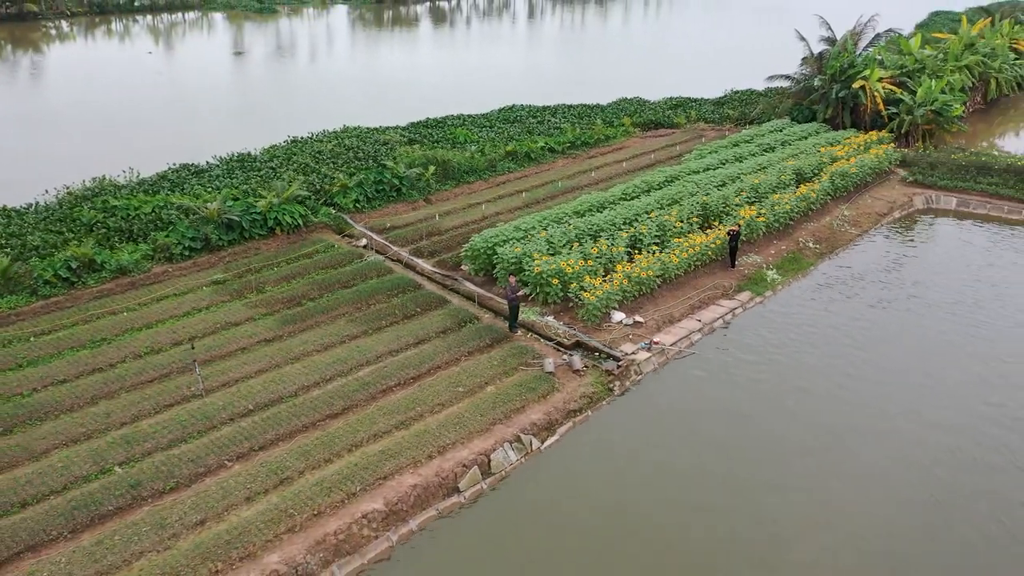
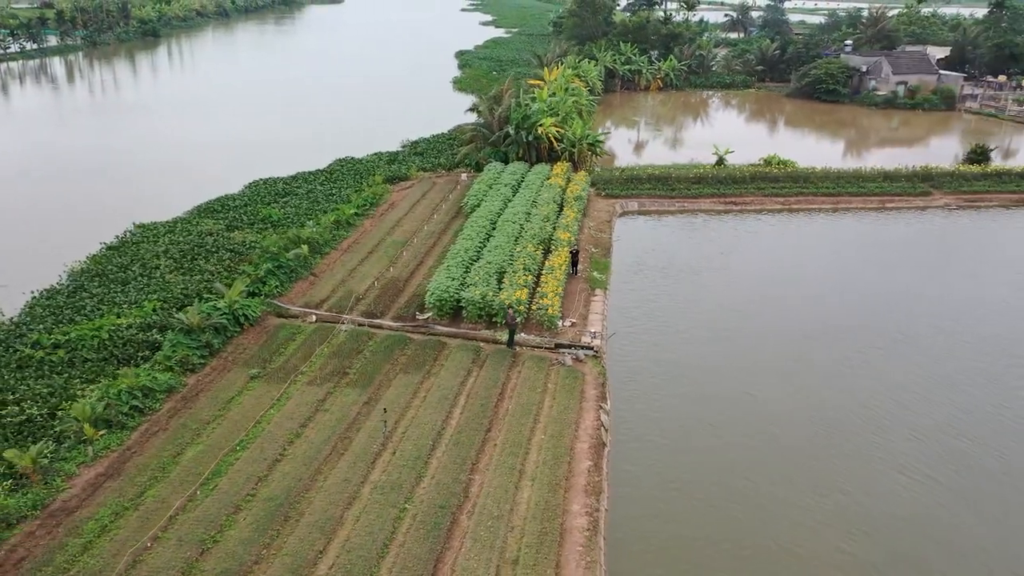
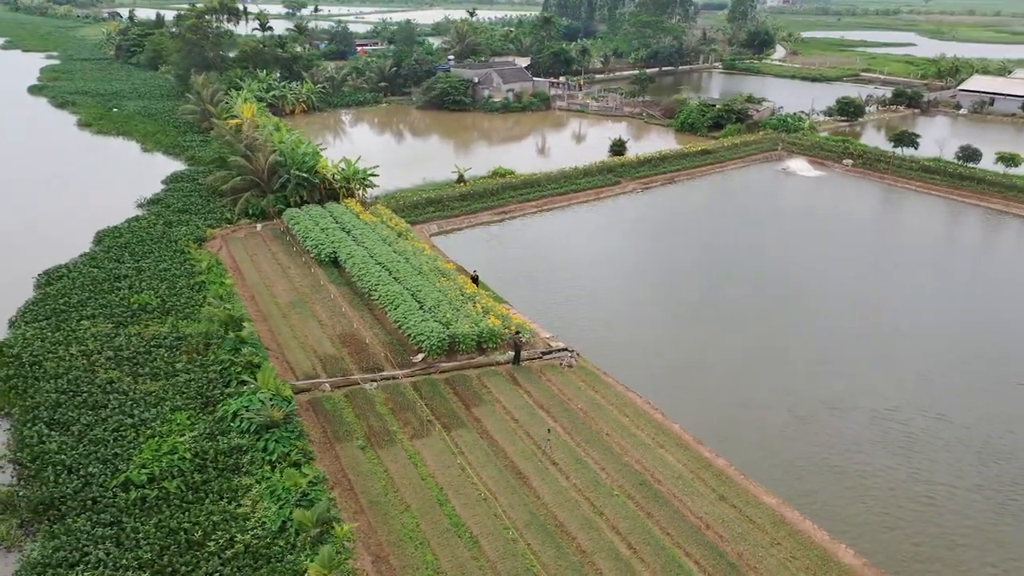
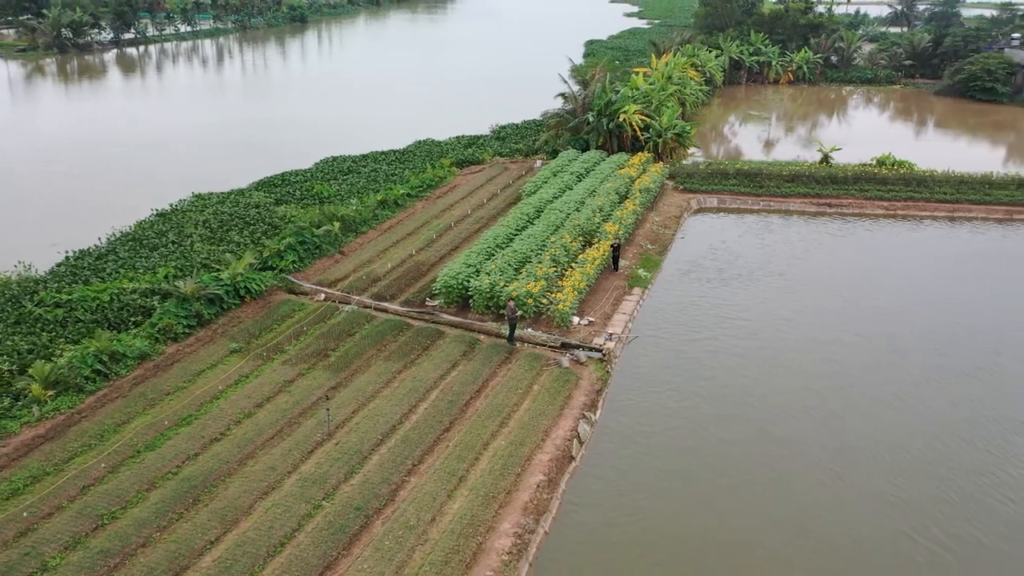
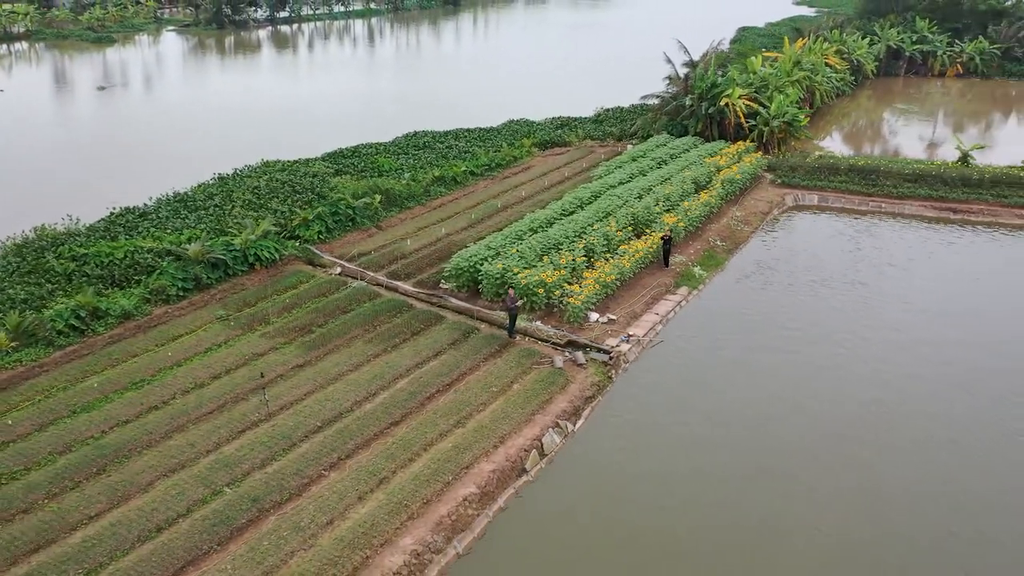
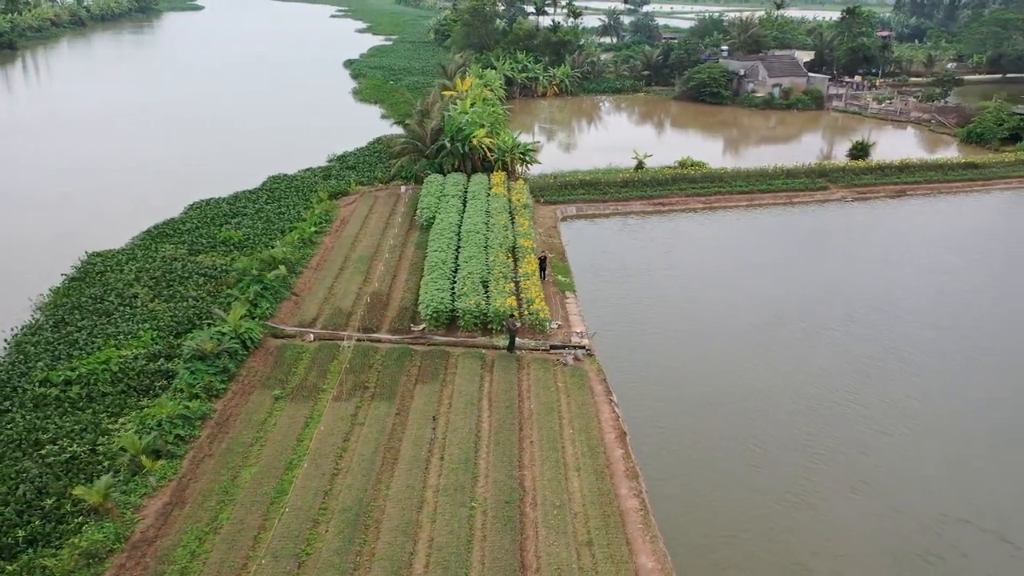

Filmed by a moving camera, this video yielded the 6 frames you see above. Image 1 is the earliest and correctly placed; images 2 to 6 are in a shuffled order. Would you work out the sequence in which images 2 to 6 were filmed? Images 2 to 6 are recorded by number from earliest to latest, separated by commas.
5, 4, 2, 6, 3
